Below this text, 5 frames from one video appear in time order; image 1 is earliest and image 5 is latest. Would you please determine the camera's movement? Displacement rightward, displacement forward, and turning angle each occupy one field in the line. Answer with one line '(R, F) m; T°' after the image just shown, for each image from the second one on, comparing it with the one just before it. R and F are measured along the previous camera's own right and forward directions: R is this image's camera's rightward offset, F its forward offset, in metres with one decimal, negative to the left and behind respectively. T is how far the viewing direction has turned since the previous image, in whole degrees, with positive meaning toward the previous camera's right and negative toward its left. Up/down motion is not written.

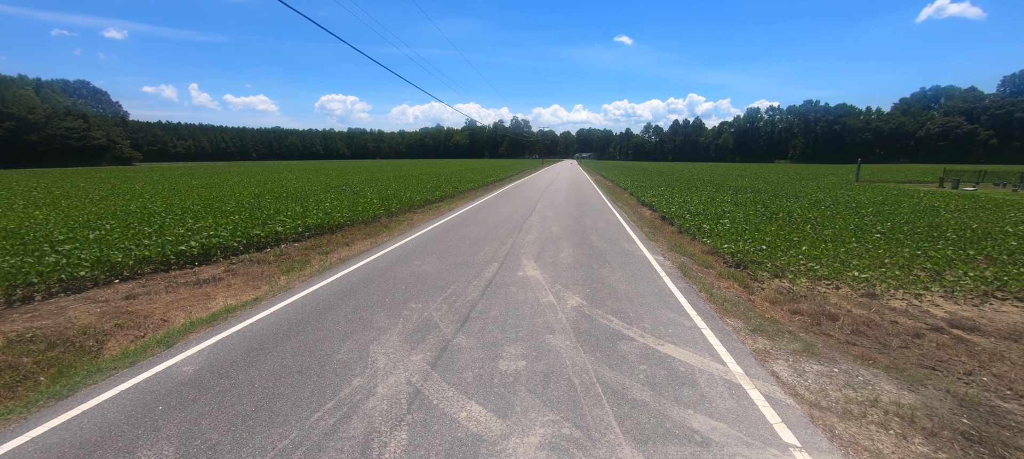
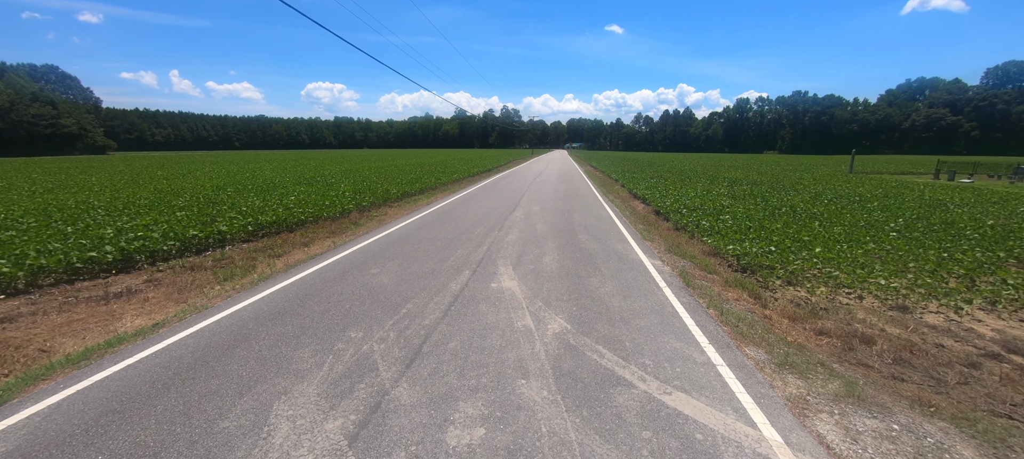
(+0.3, +1.1) m; +1°
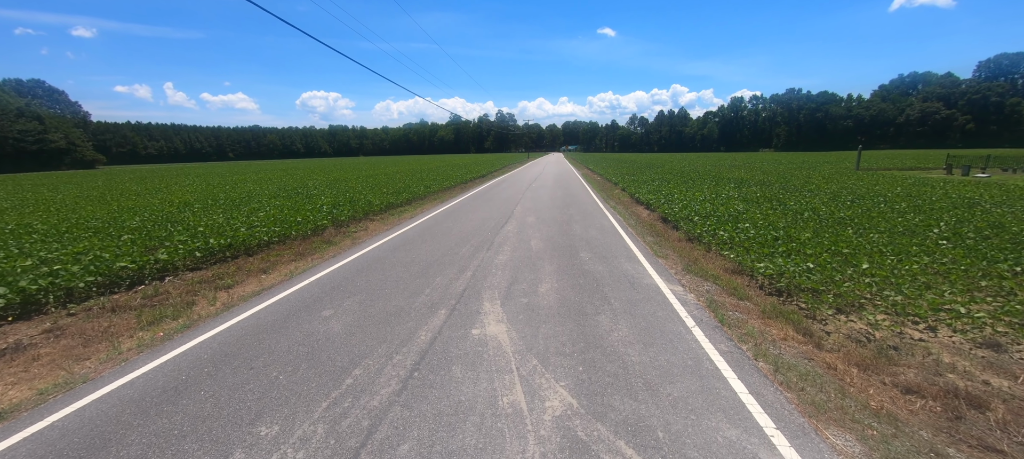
(+0.2, +1.2) m; 0°
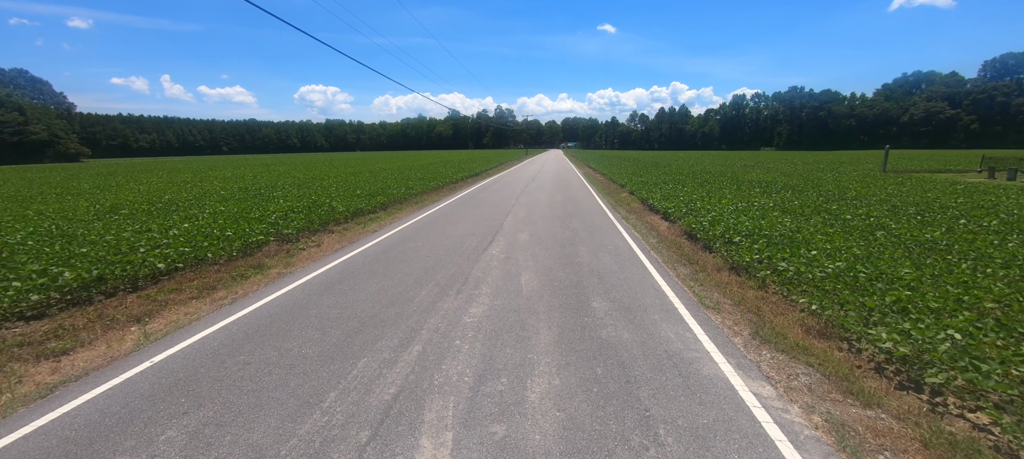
(+0.2, +2.3) m; 0°
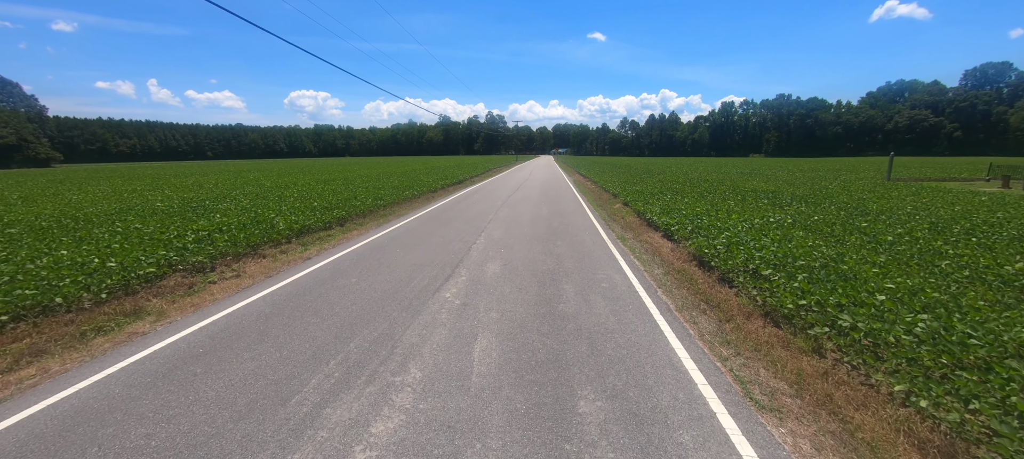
(+0.5, +1.8) m; +1°
